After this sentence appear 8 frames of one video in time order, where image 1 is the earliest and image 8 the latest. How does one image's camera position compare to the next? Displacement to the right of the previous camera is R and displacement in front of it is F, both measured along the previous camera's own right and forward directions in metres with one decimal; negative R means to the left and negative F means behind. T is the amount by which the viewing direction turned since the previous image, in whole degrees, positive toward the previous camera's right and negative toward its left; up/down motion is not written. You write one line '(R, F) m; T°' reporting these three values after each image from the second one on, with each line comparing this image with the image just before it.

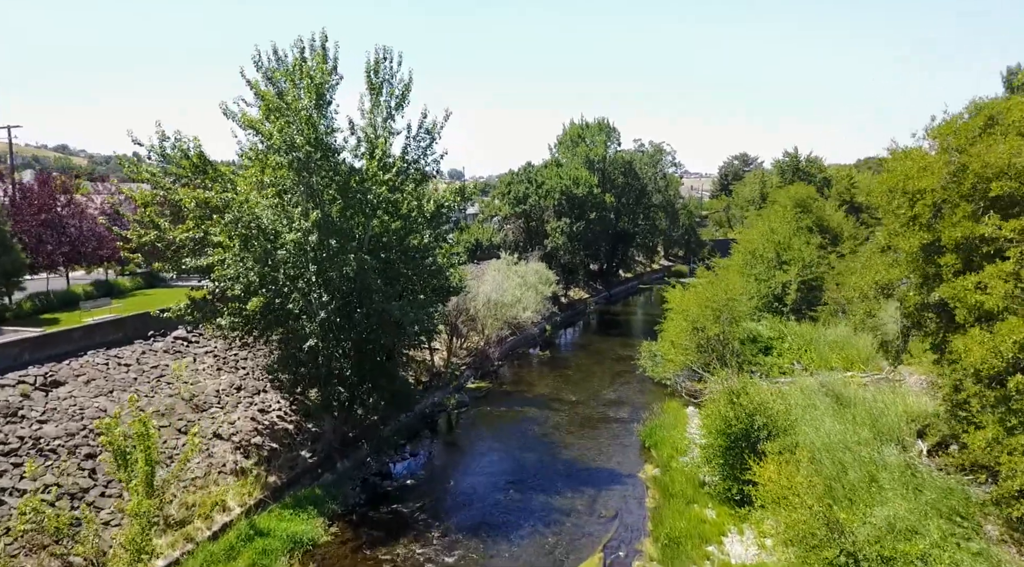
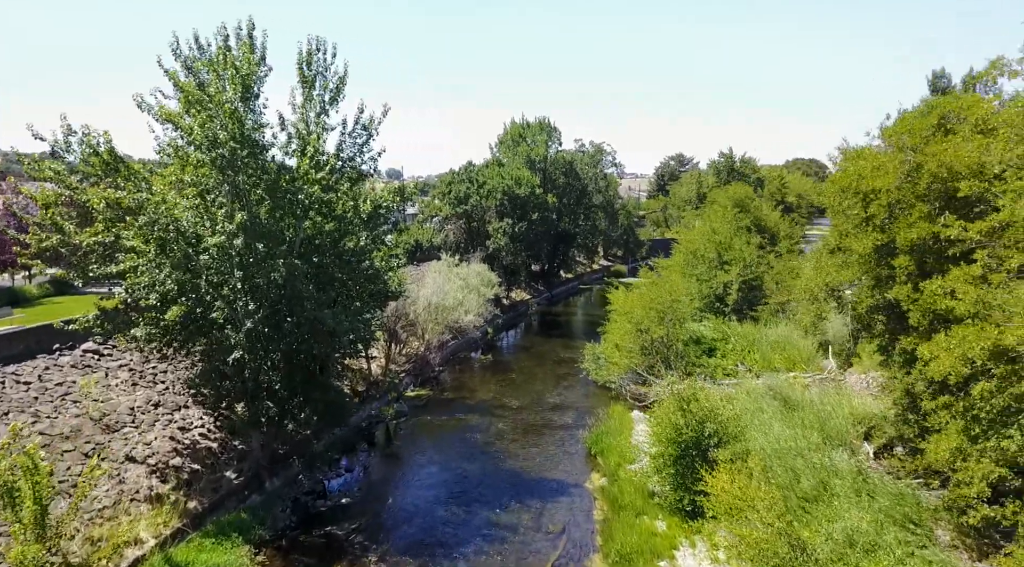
(0.0, +0.9) m; +4°
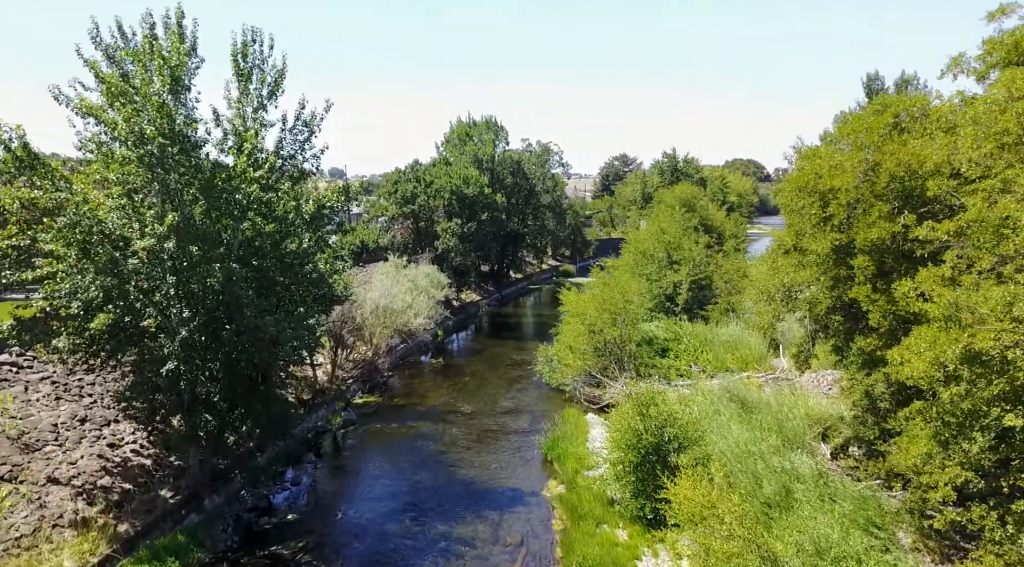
(-0.1, +0.7) m; +4°
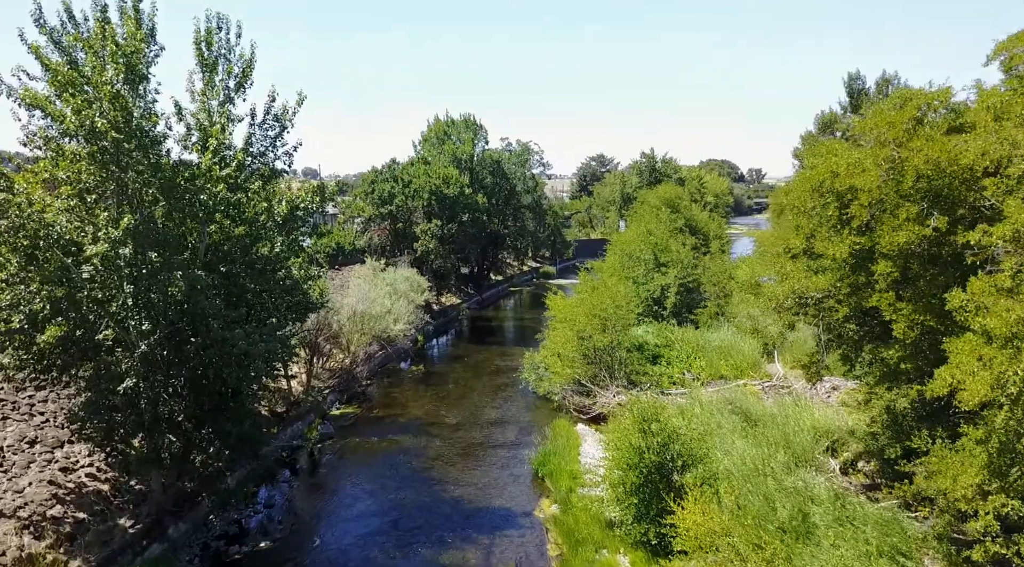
(-0.3, +1.4) m; +2°
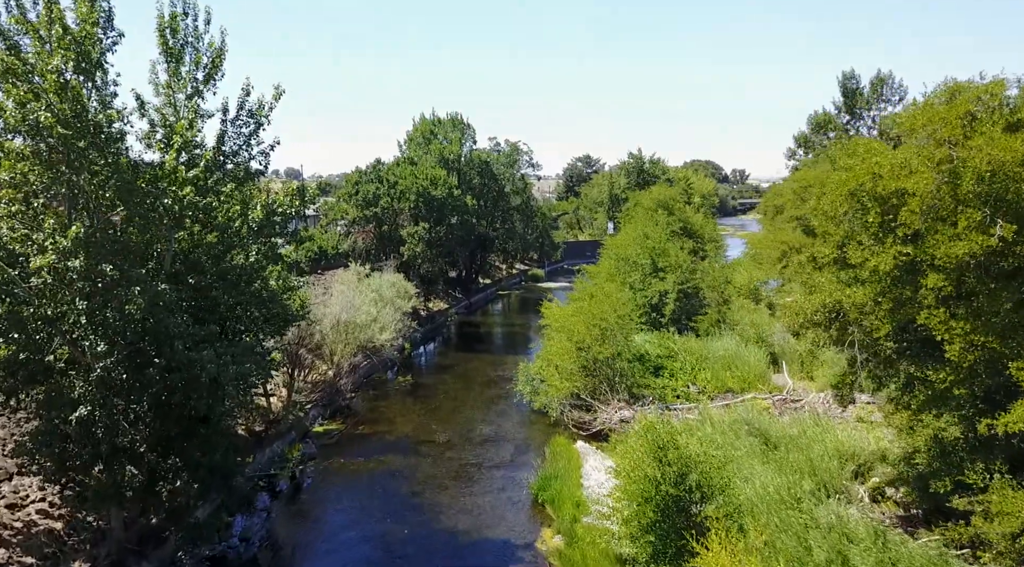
(-0.3, +1.7) m; +1°
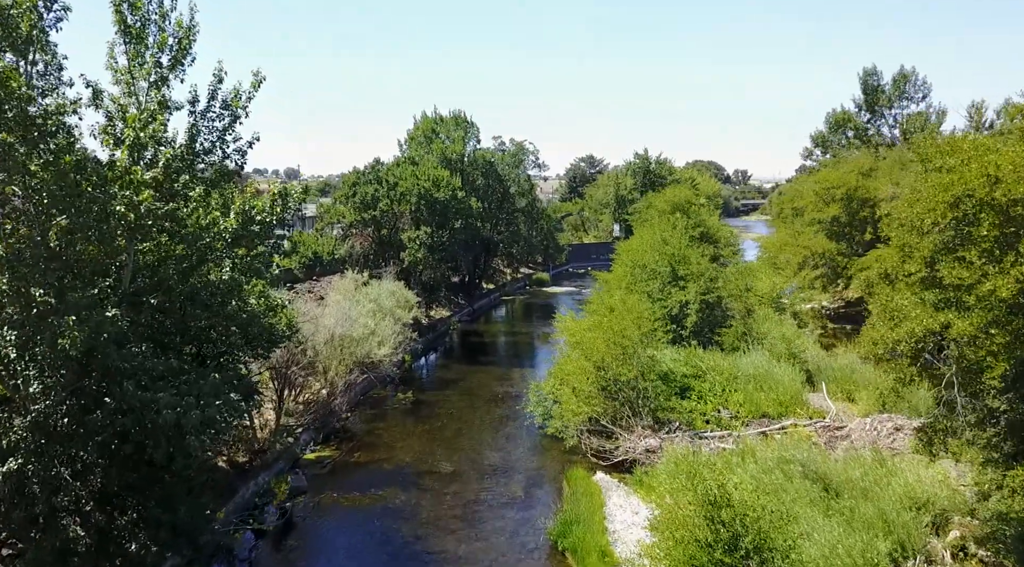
(-0.4, +2.6) m; 0°
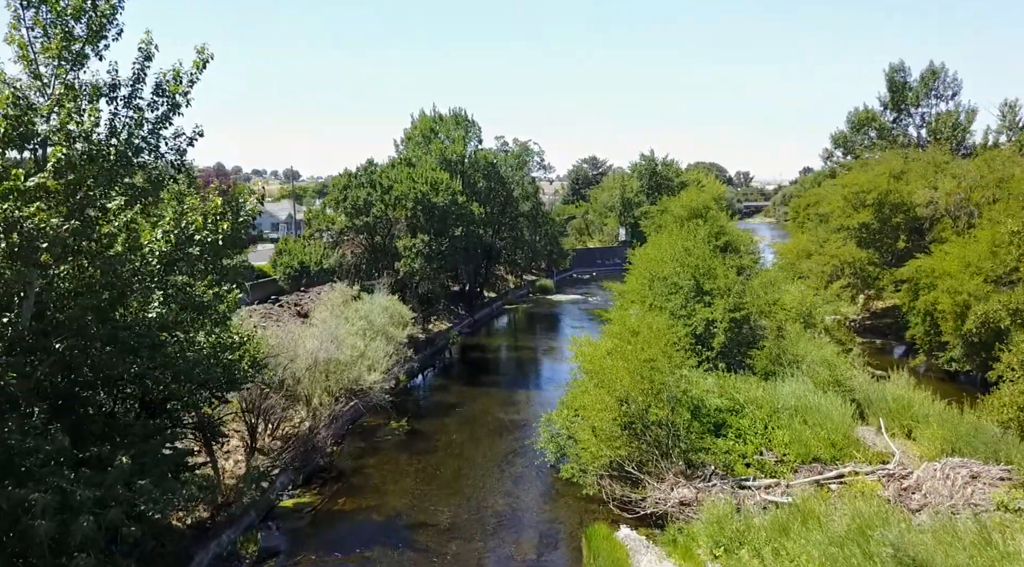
(-0.3, +3.4) m; 0°
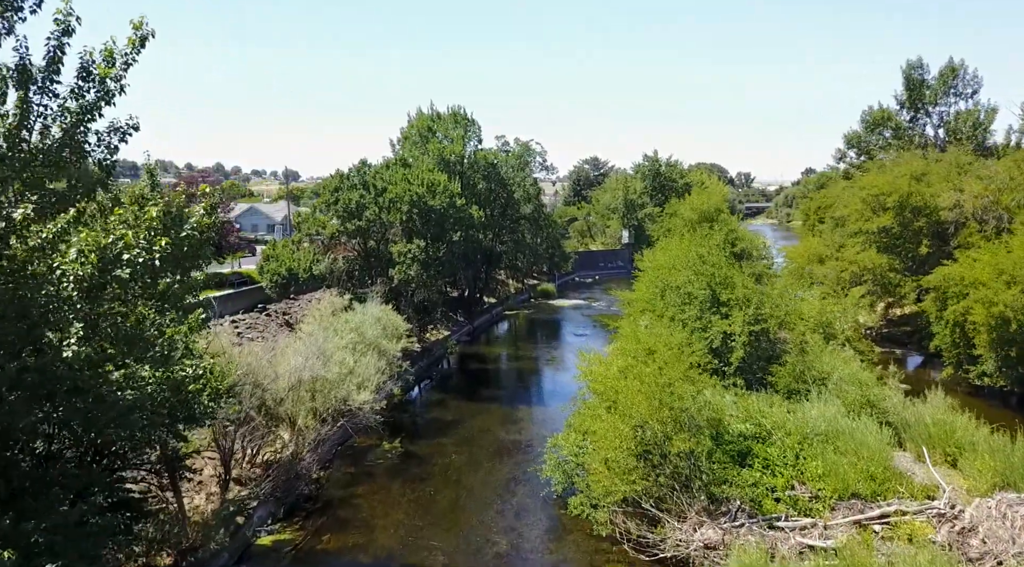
(-0.1, +2.2) m; 0°
